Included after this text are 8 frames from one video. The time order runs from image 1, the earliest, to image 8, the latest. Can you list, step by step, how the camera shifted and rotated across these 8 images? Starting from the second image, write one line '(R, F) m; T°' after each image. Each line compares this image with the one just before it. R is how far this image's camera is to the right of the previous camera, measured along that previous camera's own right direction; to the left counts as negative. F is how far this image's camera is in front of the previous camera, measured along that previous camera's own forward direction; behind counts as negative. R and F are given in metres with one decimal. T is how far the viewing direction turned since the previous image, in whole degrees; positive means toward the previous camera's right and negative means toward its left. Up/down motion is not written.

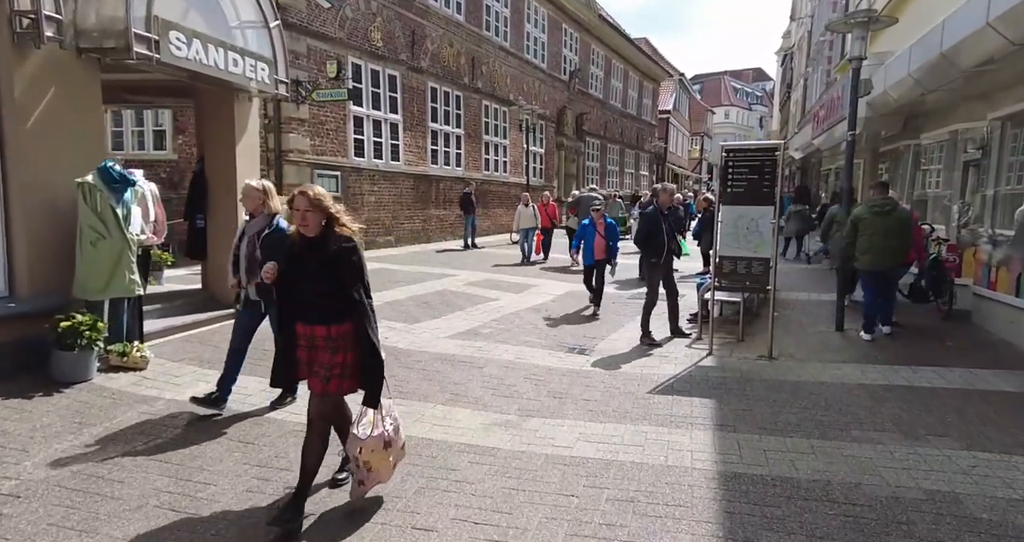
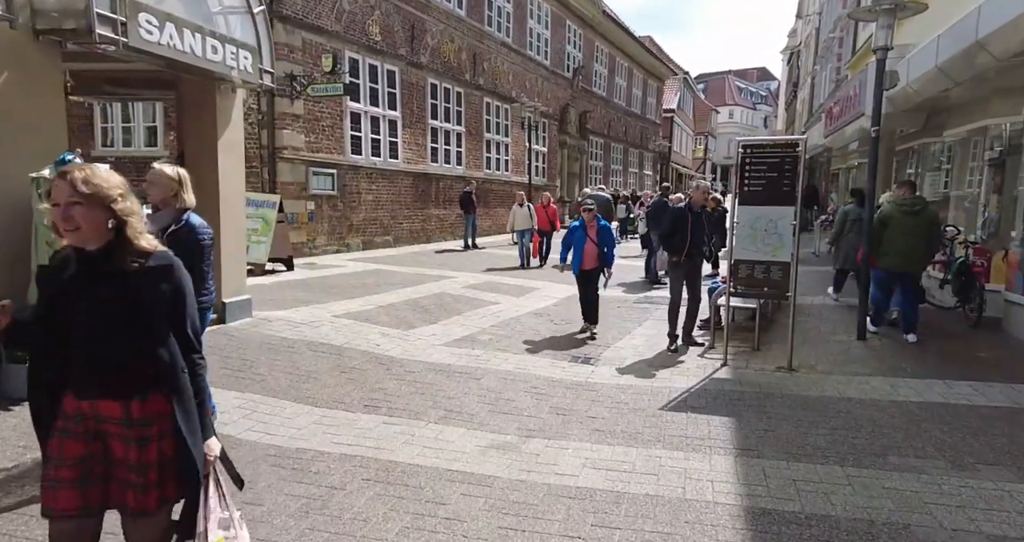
(0.0, +0.5) m; 0°
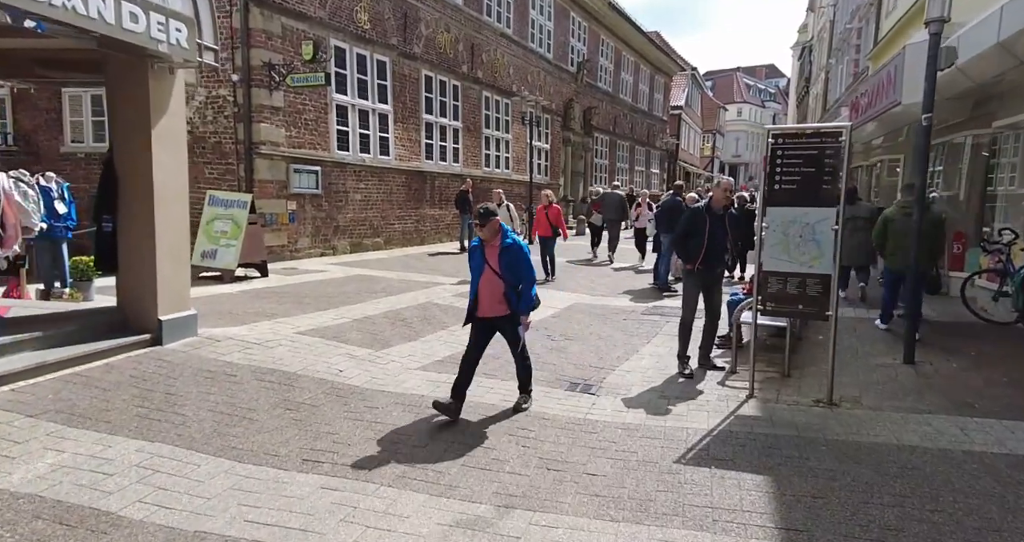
(+0.2, +1.1) m; 0°
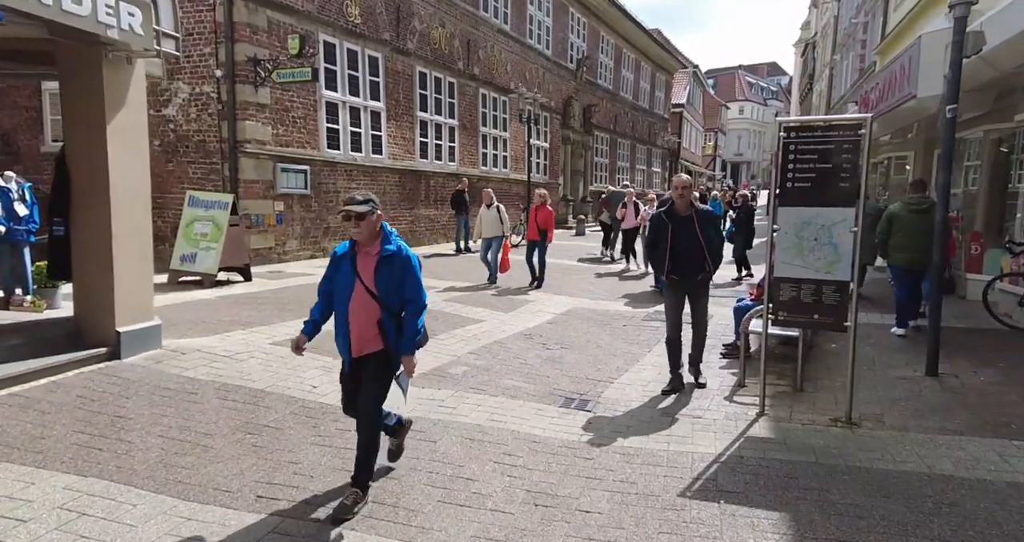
(+0.1, +0.5) m; 0°
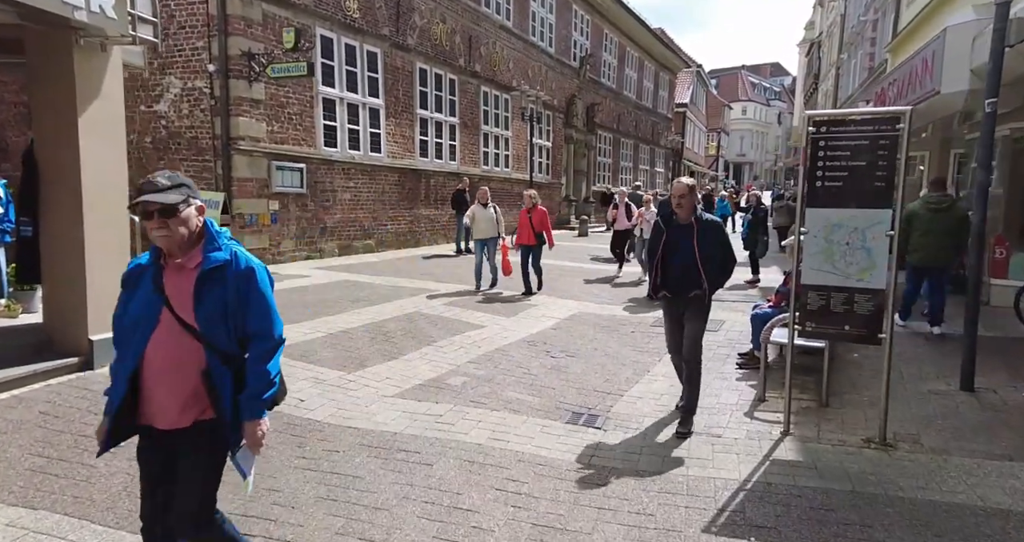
(0.0, +0.4) m; 0°
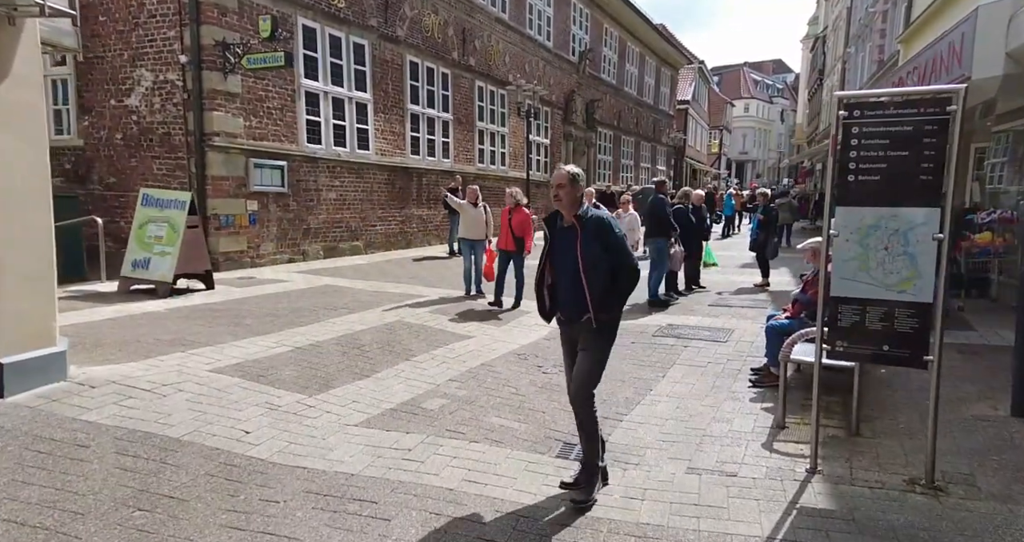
(+0.1, +0.8) m; 0°
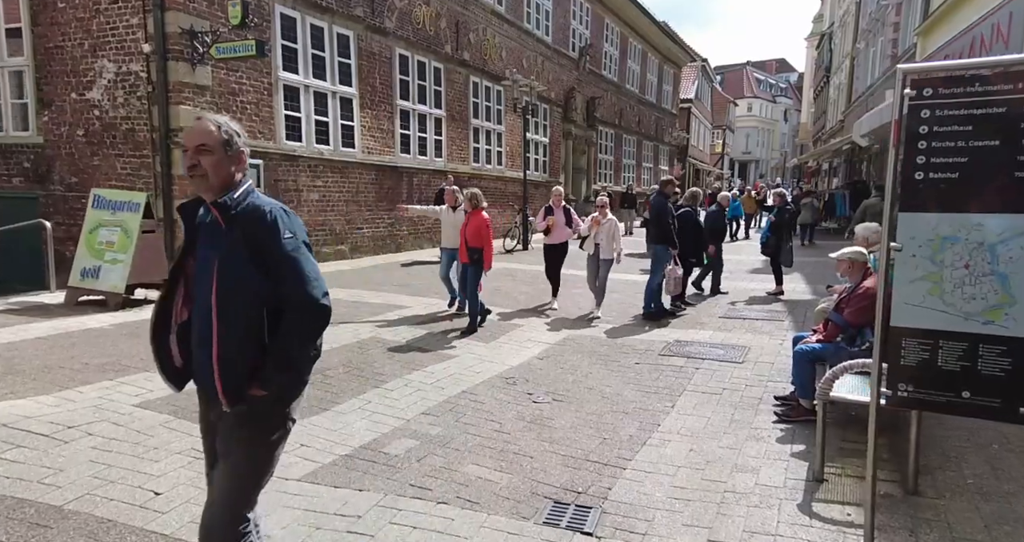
(+0.1, +0.9) m; 0°
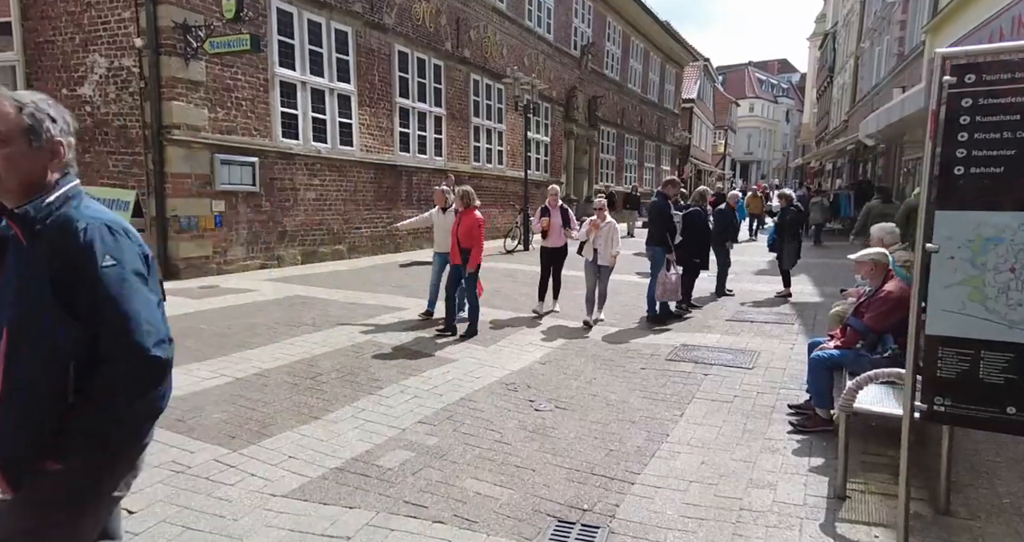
(0.0, +0.3) m; 0°
